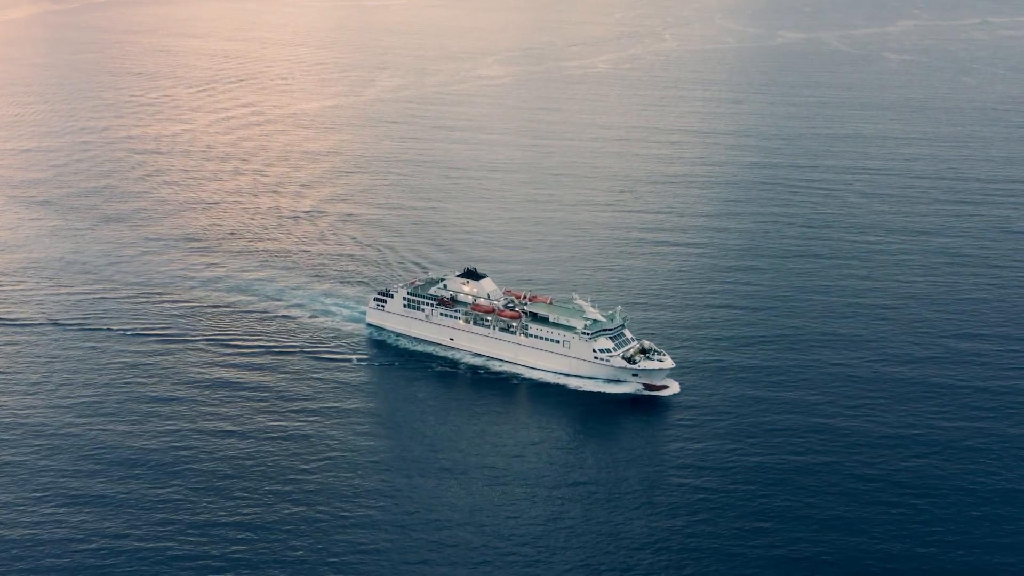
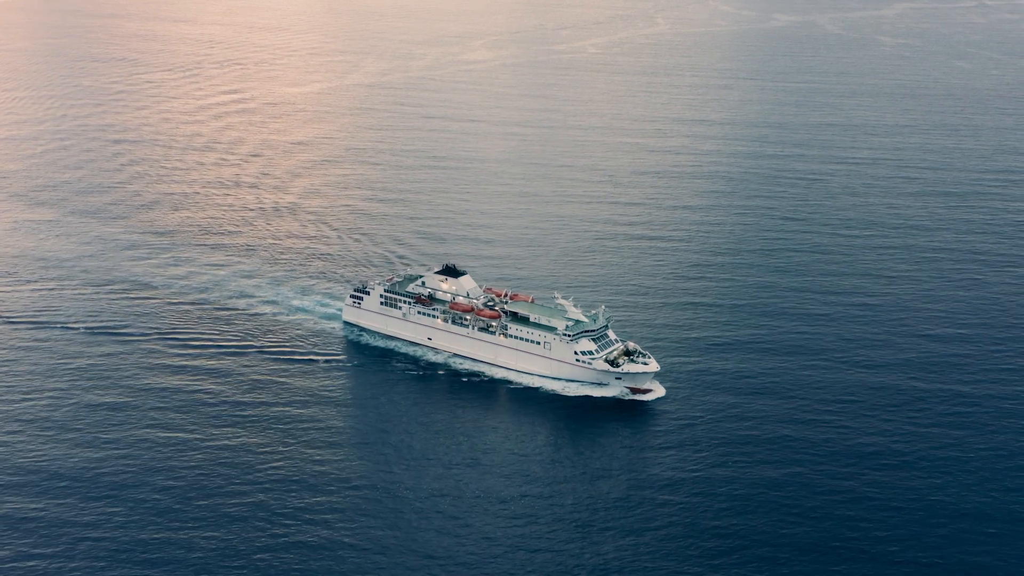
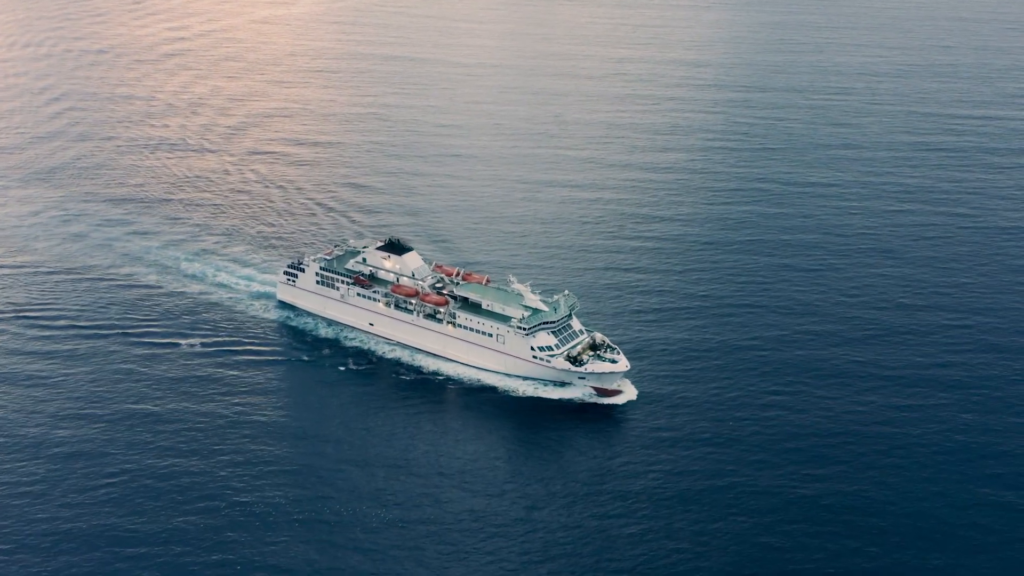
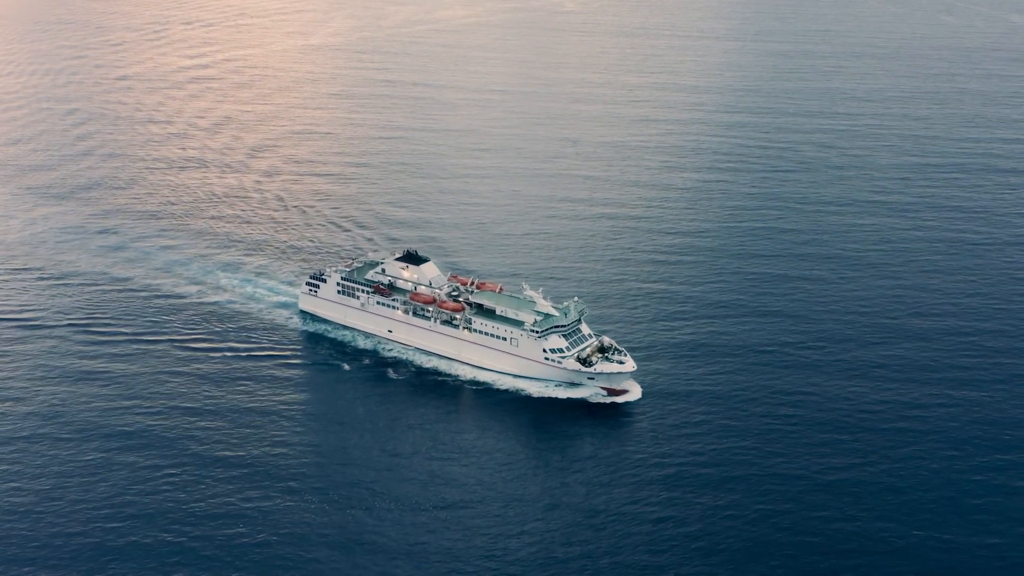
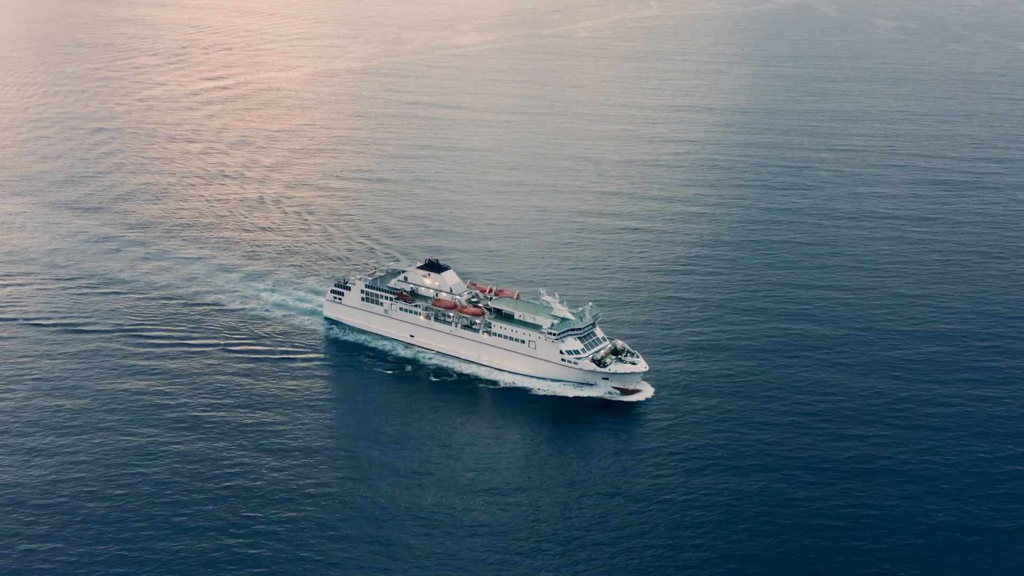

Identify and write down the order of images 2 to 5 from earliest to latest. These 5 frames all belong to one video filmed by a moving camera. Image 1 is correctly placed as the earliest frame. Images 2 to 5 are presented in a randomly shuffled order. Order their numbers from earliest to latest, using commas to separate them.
2, 5, 4, 3
